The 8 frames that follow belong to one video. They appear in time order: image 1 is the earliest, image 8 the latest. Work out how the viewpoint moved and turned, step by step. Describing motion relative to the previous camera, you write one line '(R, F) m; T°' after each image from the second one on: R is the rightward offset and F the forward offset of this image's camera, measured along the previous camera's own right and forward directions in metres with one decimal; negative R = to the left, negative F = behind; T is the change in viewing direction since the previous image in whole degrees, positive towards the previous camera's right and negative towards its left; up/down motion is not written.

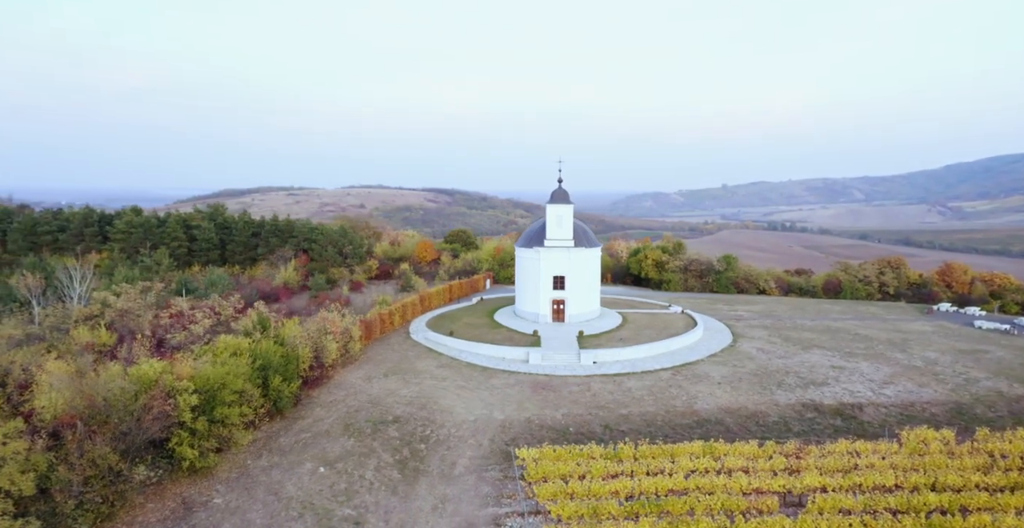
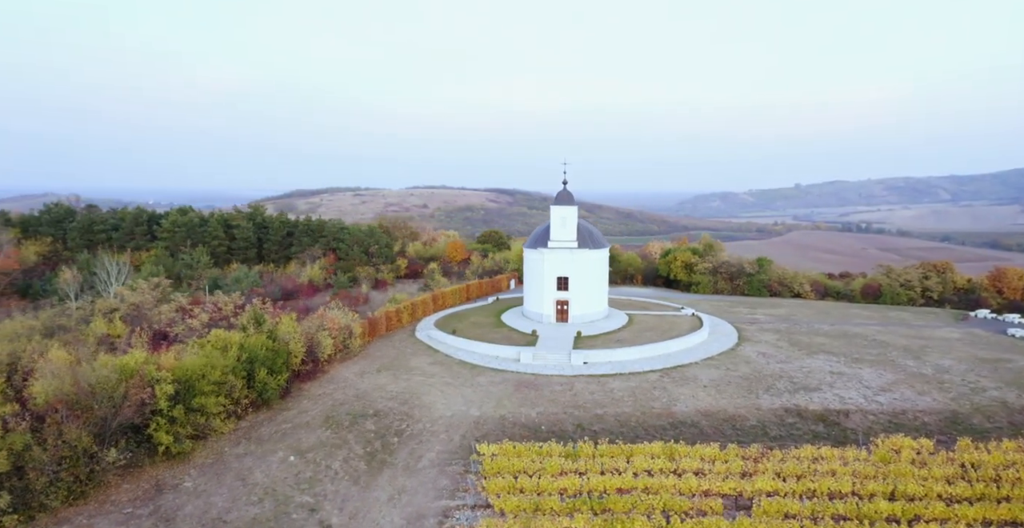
(+2.4, -0.2) m; -4°
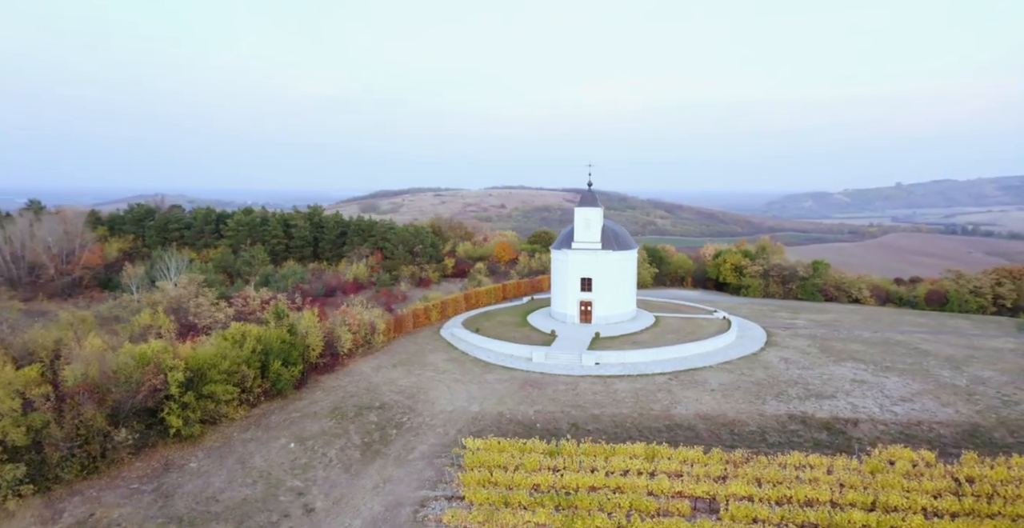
(+2.2, -0.2) m; -6°
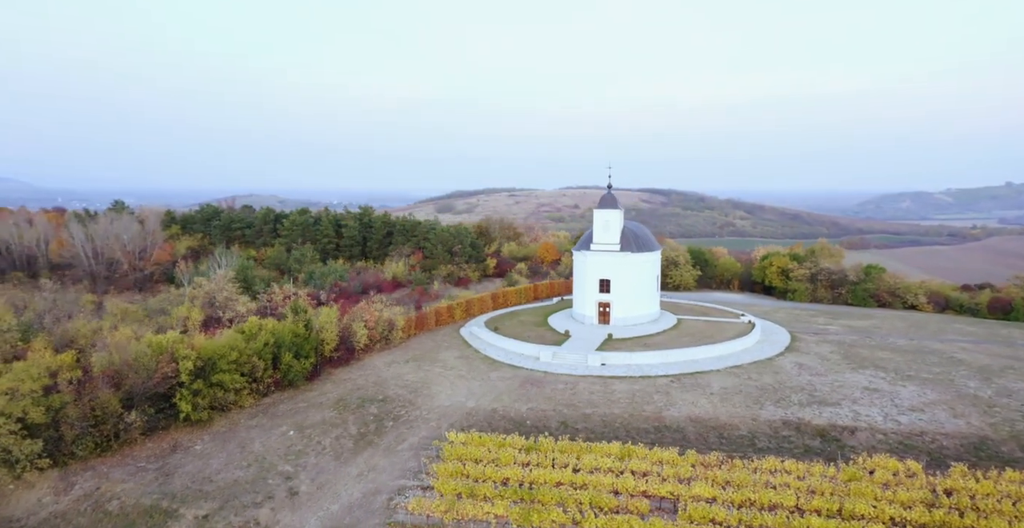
(+2.3, -0.4) m; -5°
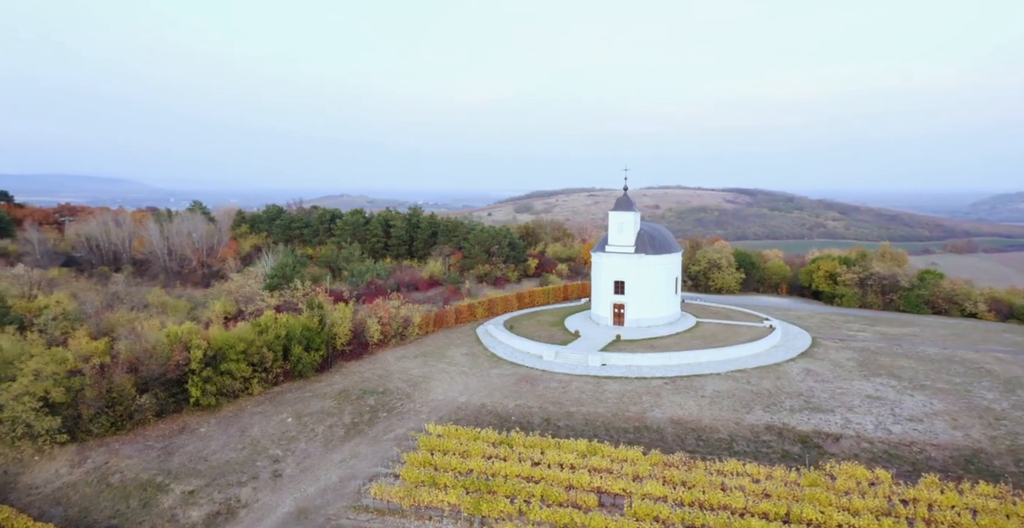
(+2.6, -0.5) m; -6°
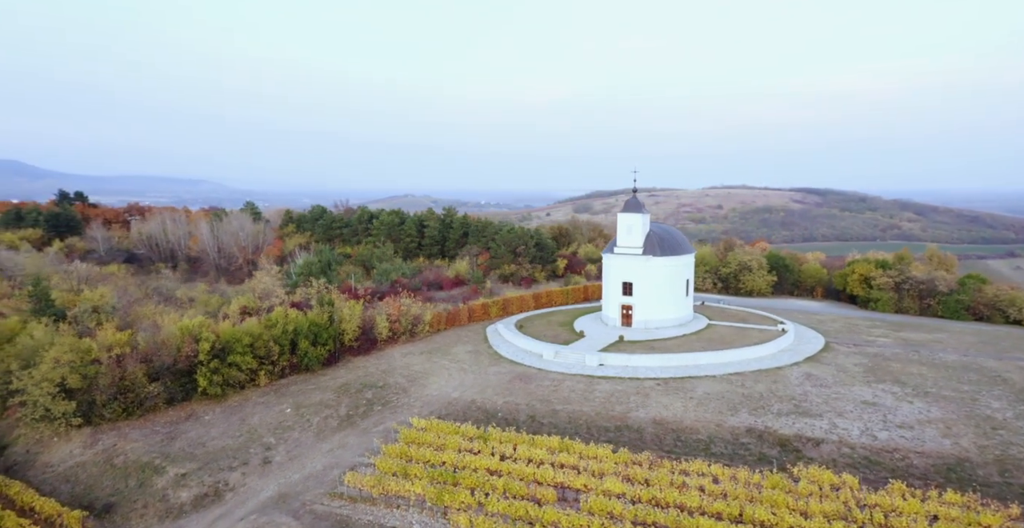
(+2.0, -0.5) m; -4°
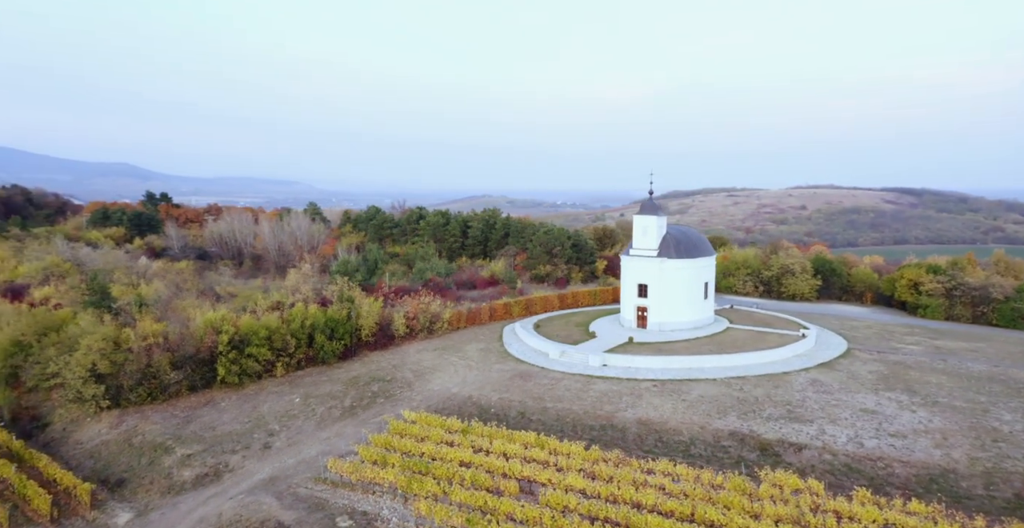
(+2.3, -0.6) m; -5°
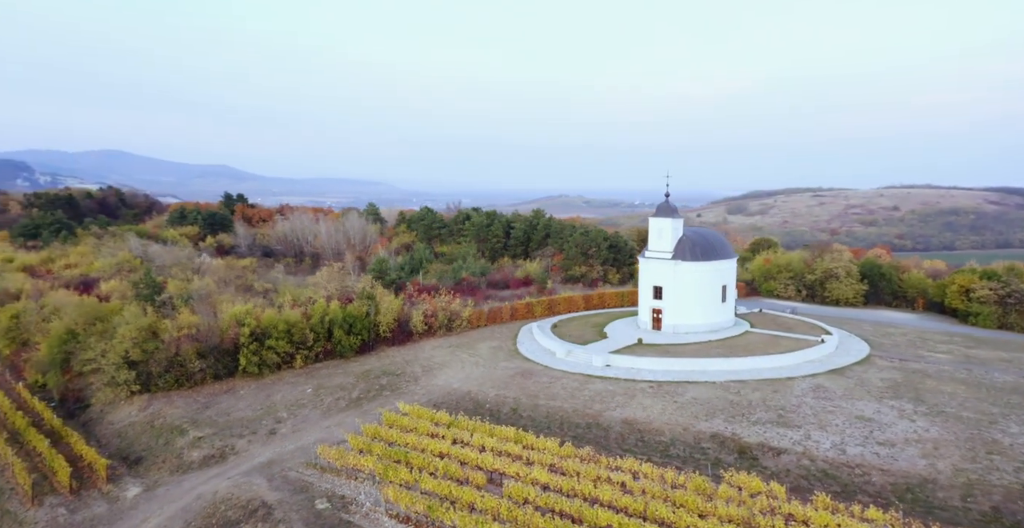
(+2.3, -0.7) m; -5°
